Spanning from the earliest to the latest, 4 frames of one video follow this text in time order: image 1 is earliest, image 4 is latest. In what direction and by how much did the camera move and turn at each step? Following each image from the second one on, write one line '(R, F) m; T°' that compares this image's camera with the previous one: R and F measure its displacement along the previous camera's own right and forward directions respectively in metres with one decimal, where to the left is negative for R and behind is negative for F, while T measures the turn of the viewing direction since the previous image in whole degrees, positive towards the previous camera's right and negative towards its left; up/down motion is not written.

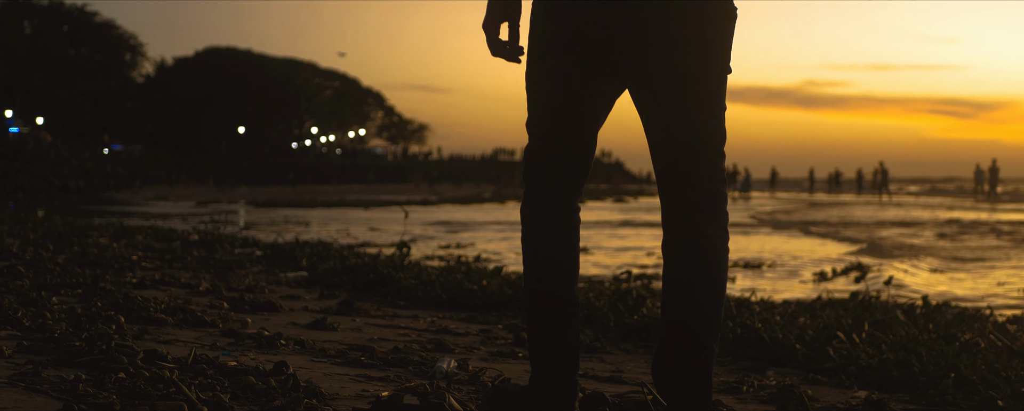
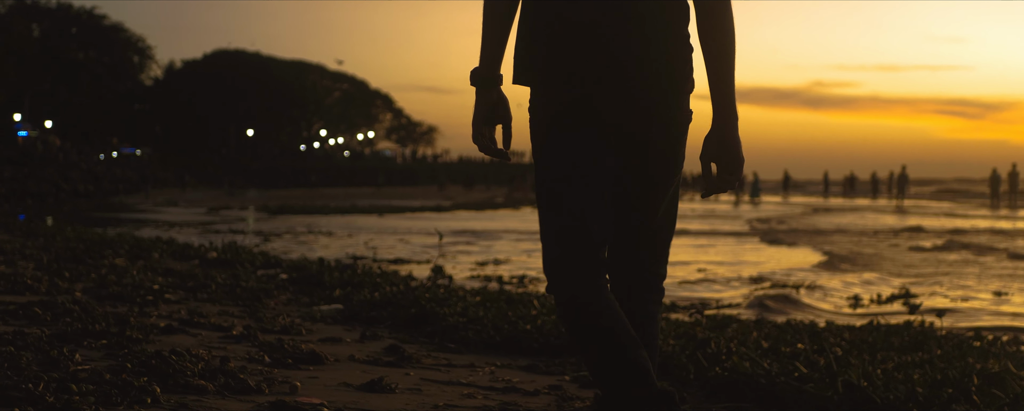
(-0.3, +0.5) m; 0°
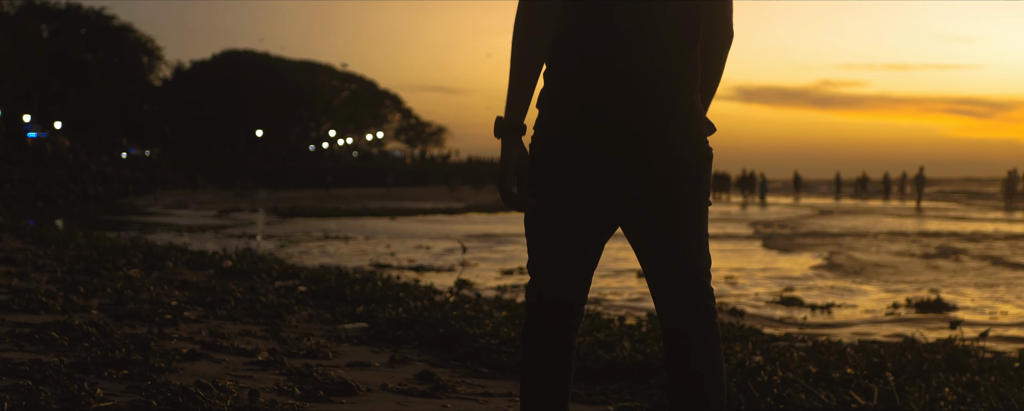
(-0.2, +0.2) m; 0°
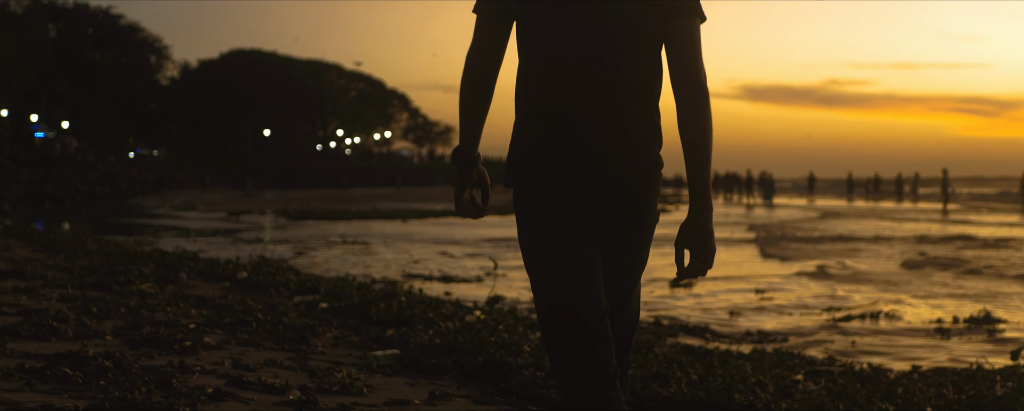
(-0.2, +0.4) m; 0°
